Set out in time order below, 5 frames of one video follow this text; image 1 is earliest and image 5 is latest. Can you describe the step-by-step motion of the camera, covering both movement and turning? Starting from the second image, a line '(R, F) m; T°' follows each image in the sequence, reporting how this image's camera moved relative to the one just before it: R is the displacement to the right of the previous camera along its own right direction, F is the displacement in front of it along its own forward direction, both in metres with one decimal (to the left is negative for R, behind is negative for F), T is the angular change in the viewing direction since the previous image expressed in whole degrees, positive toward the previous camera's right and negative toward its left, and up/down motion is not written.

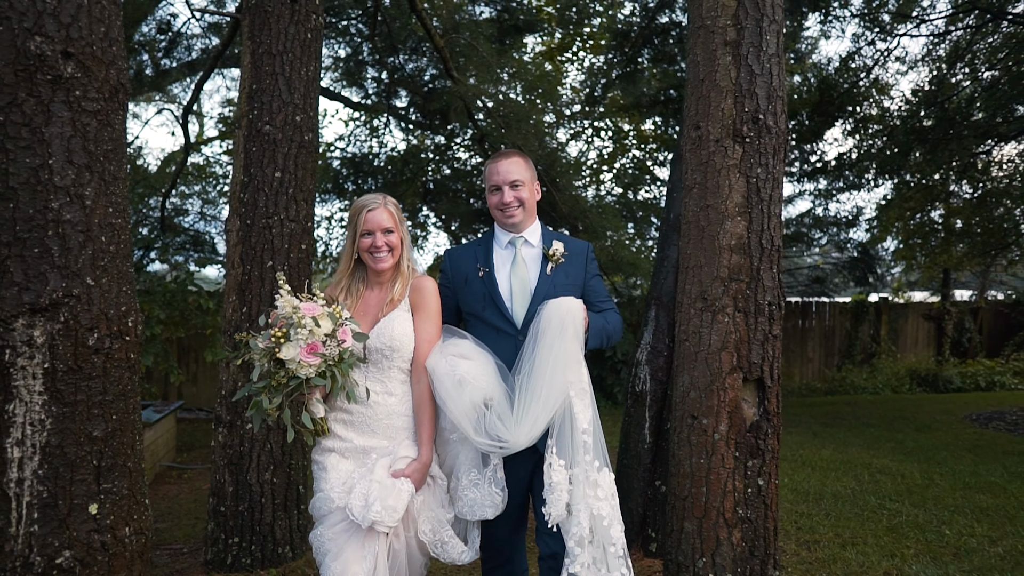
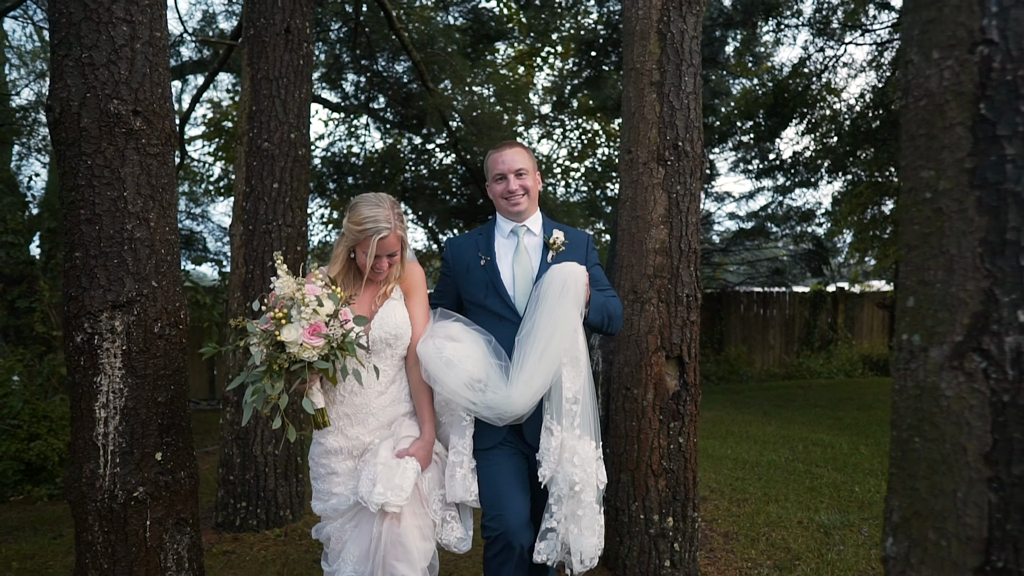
(+0.1, -0.8) m; +2°
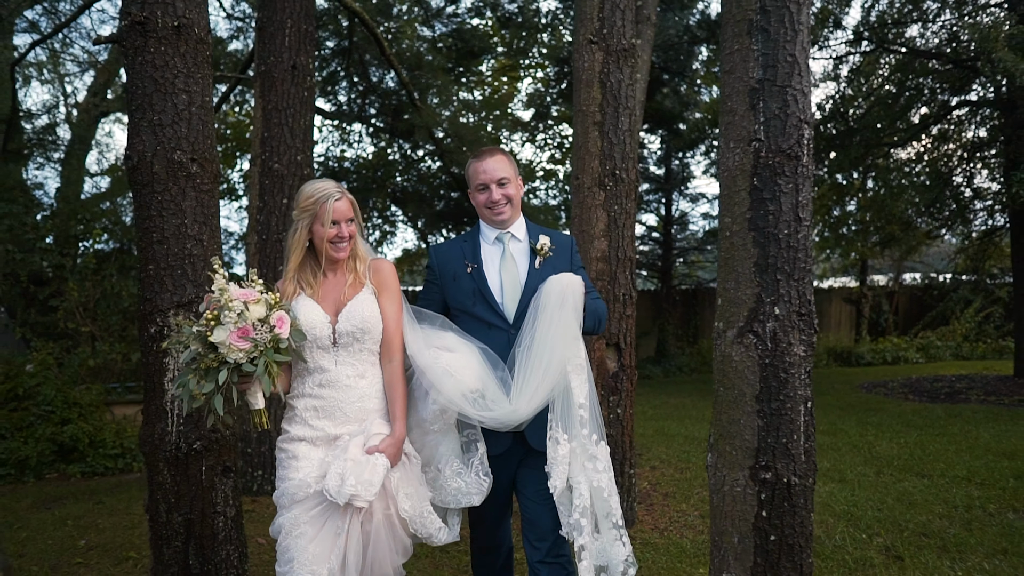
(+0.1, -1.0) m; +1°
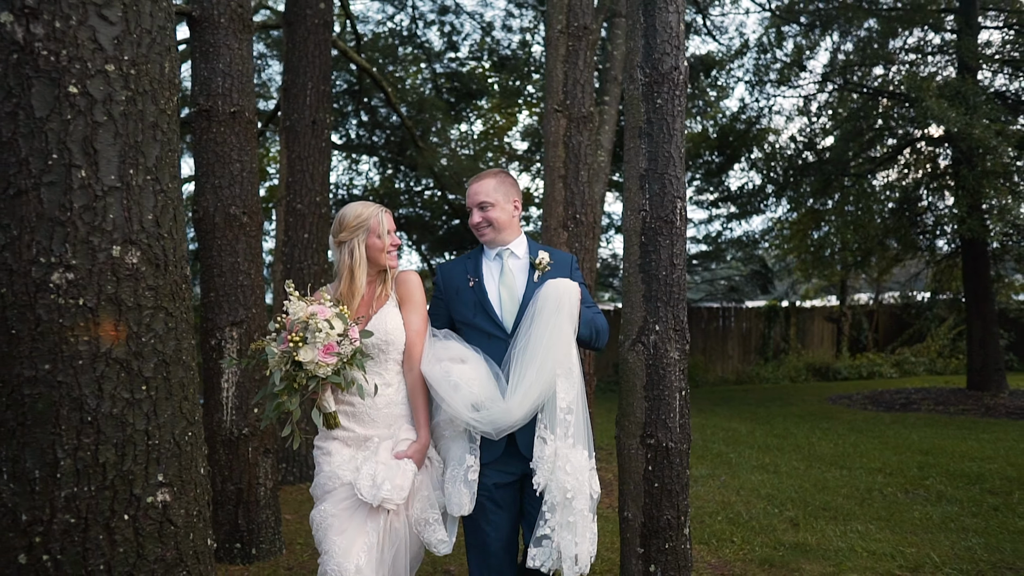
(+0.2, -1.2) m; 0°
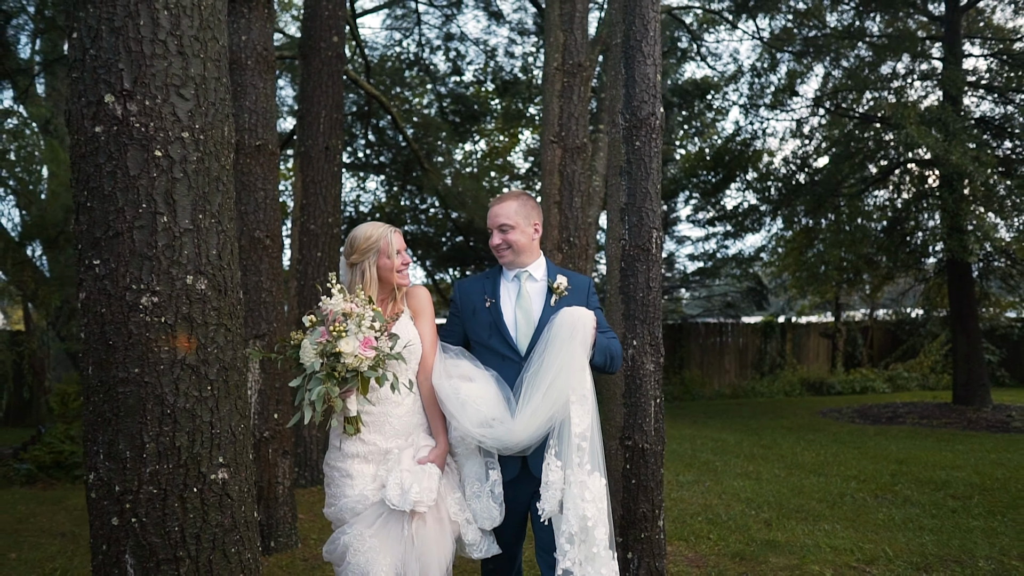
(0.0, -0.5) m; 0°
